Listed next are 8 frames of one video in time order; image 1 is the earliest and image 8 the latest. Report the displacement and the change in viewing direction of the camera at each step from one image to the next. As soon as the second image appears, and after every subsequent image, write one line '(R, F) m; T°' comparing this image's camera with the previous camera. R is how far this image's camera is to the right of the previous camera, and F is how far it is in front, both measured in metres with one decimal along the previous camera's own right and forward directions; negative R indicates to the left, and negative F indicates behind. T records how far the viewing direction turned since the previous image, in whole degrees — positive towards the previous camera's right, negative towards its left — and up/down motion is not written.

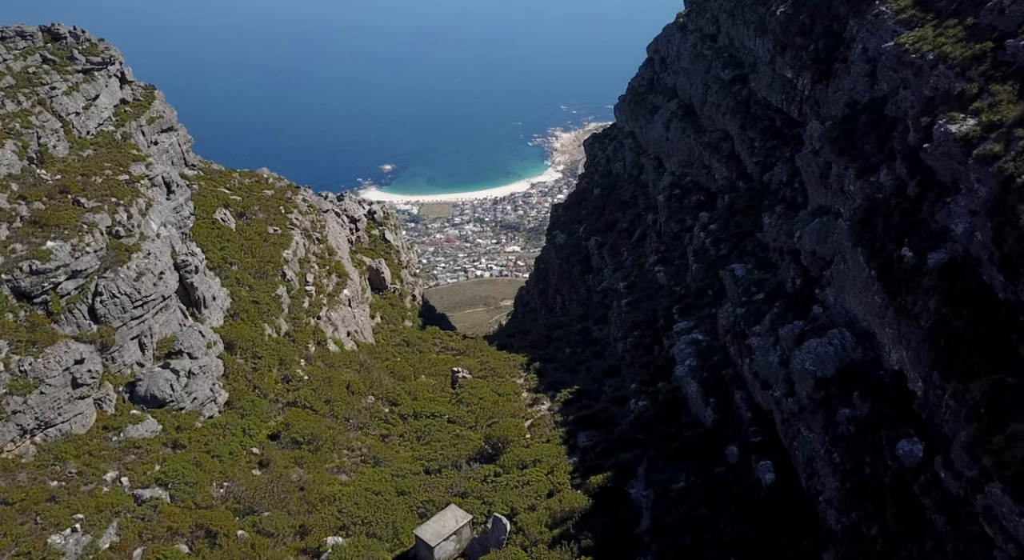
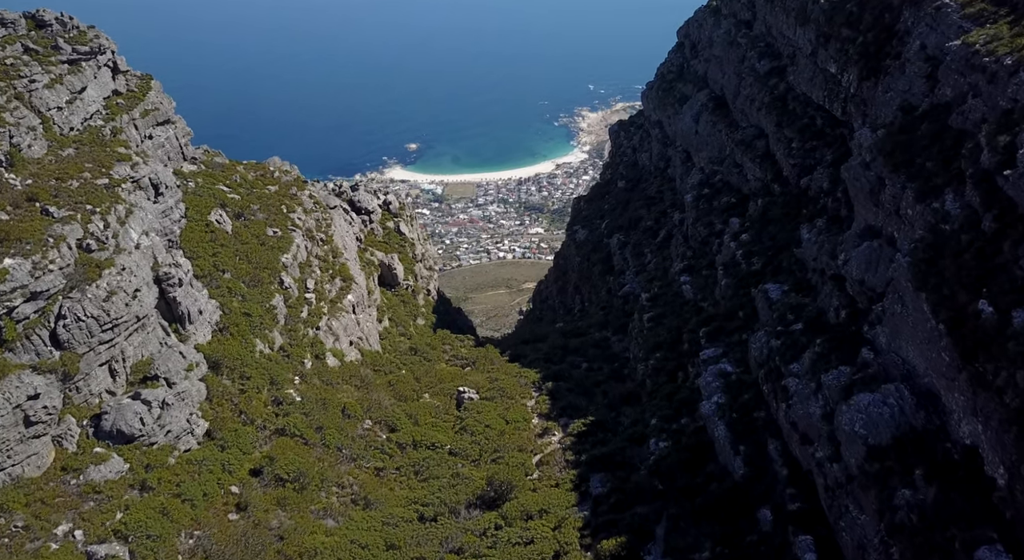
(+0.4, +3.9) m; -1°
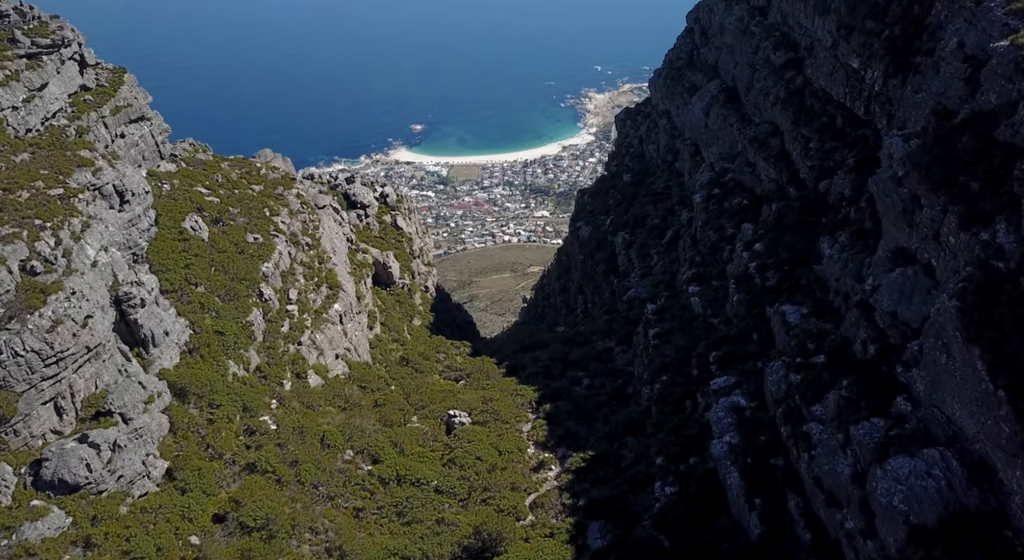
(+0.4, +3.6) m; 0°
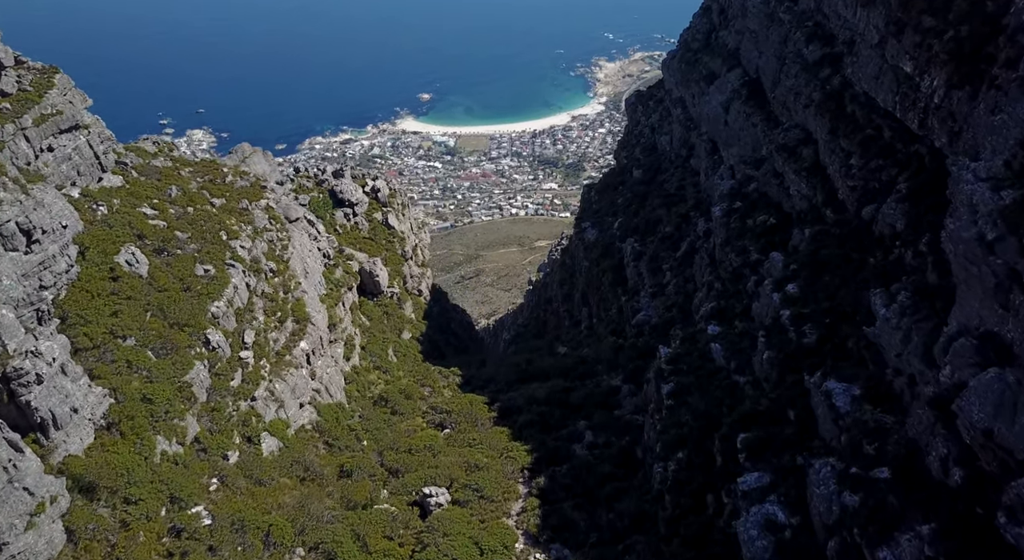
(+0.7, +7.2) m; 0°
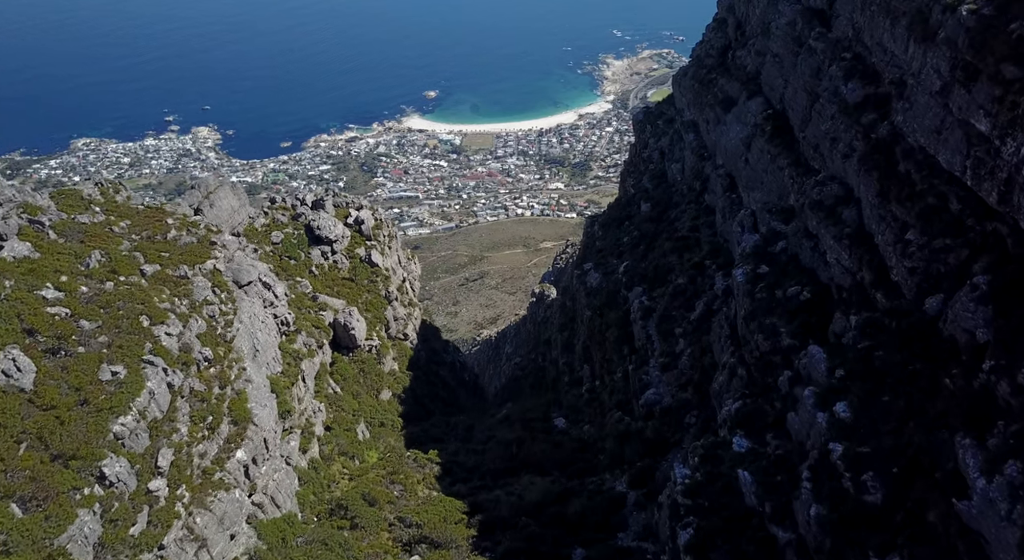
(+0.9, +8.4) m; 0°
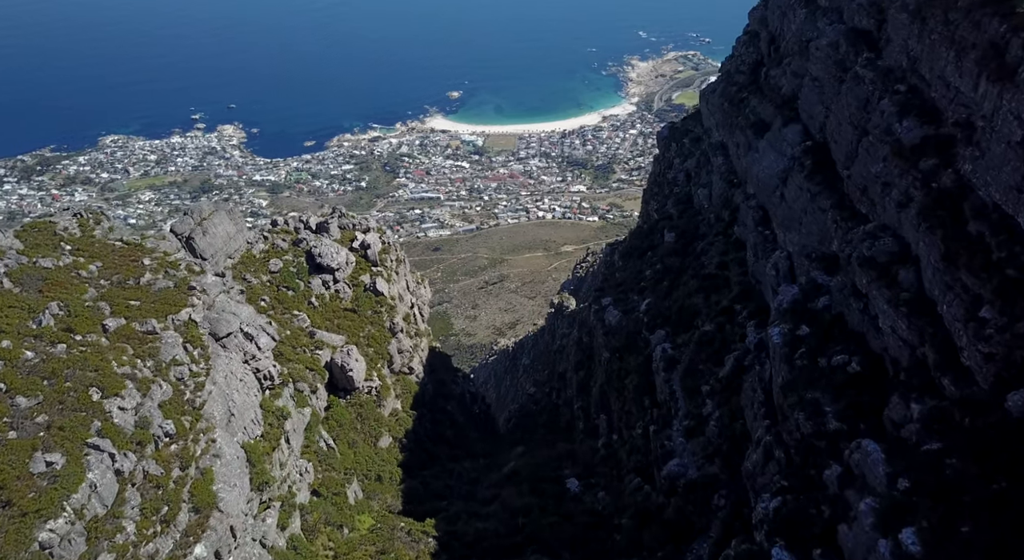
(+0.5, +5.4) m; -1°
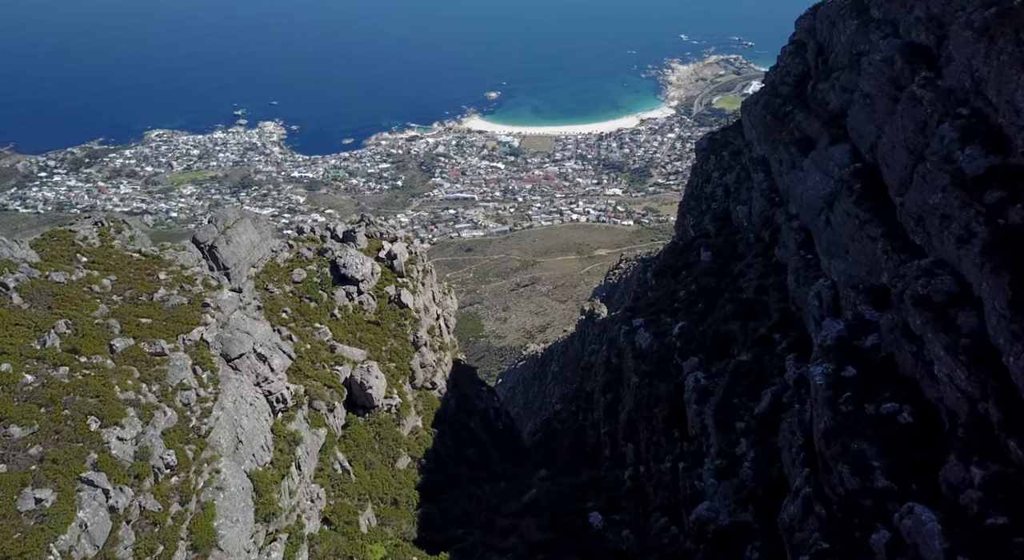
(+0.3, +2.9) m; -2°
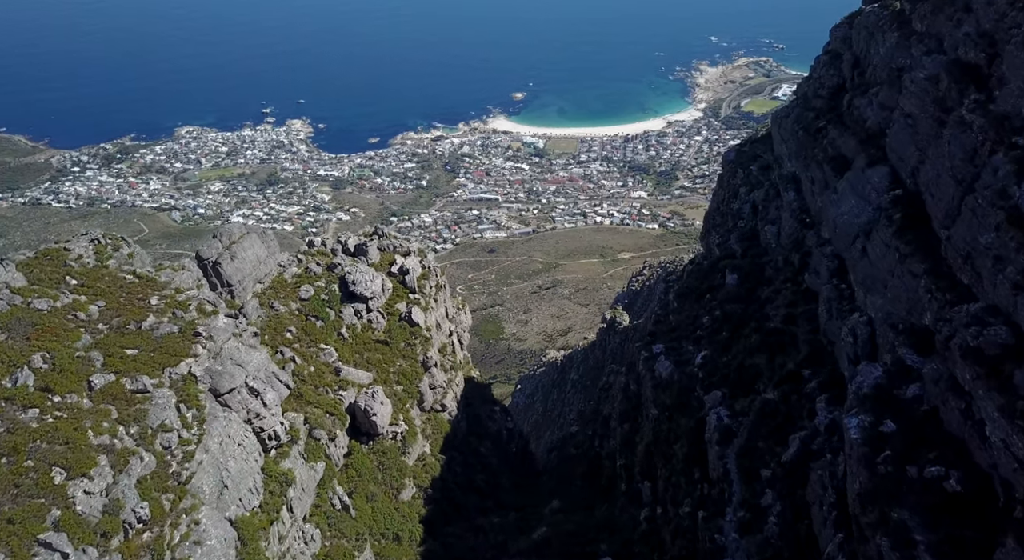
(+0.5, +3.4) m; -1°
